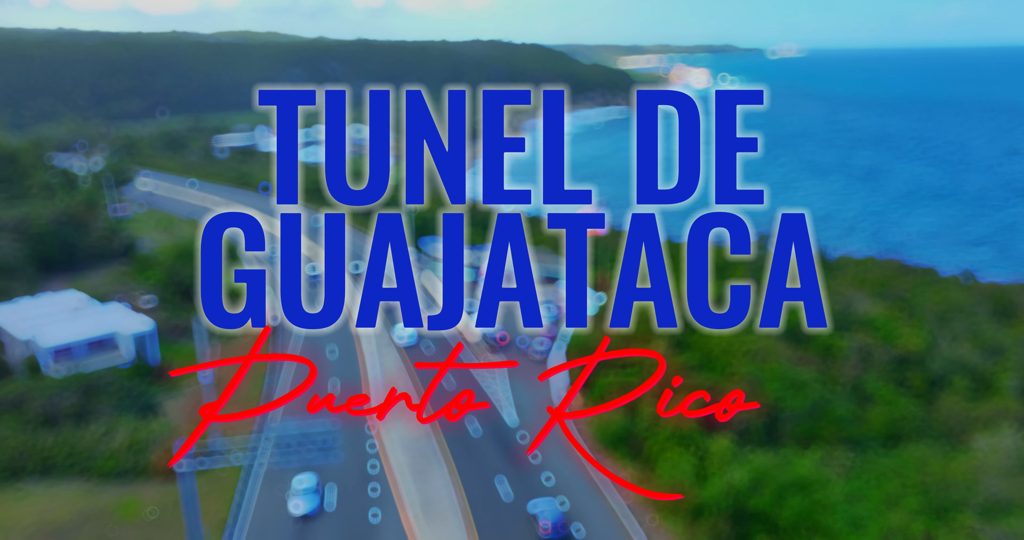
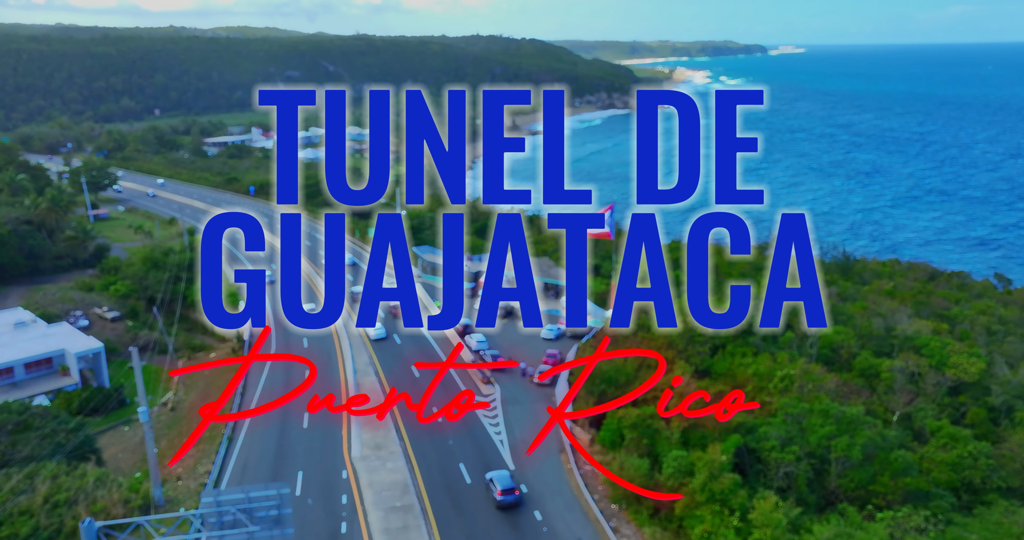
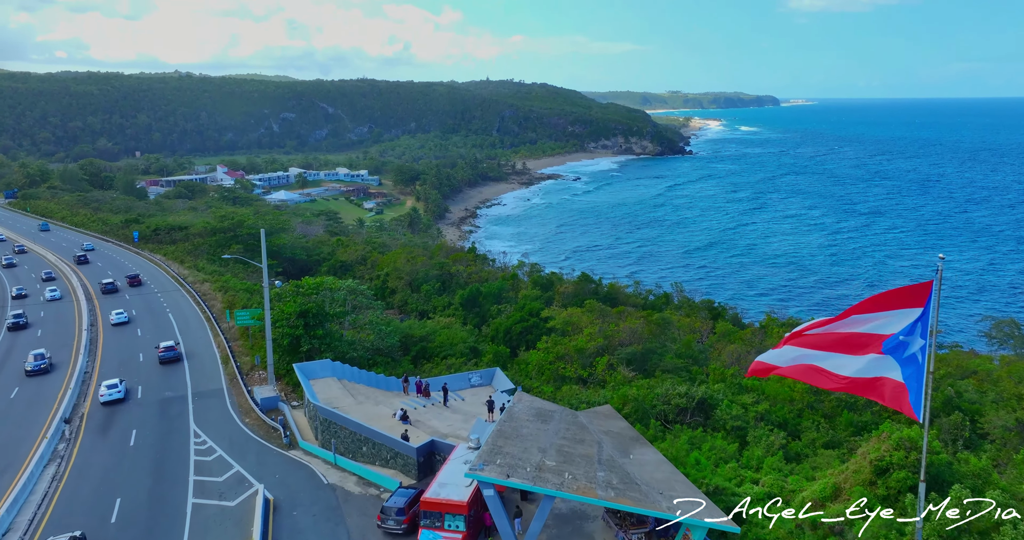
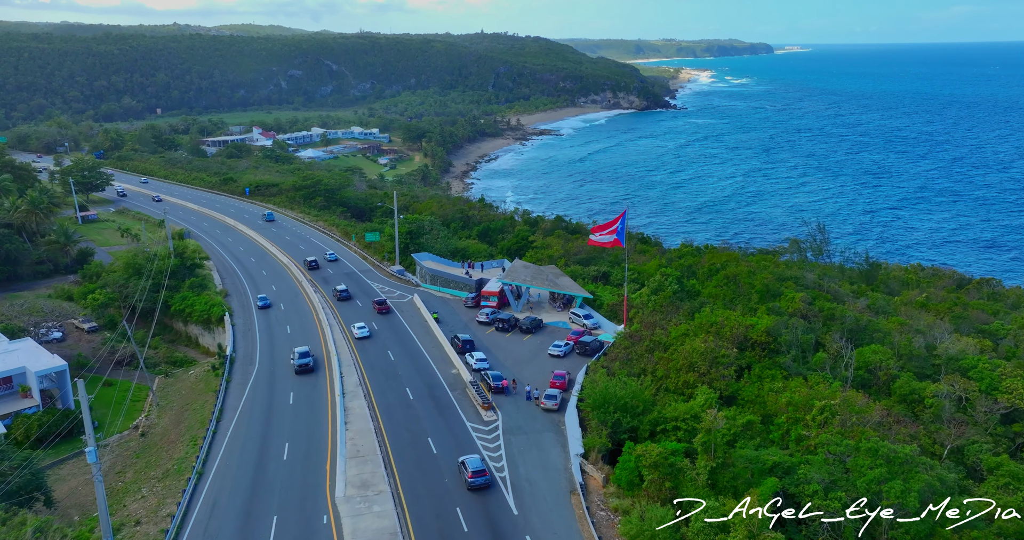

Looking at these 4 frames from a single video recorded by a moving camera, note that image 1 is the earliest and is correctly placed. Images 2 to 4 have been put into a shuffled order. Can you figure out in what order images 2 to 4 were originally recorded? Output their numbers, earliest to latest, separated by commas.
2, 4, 3
